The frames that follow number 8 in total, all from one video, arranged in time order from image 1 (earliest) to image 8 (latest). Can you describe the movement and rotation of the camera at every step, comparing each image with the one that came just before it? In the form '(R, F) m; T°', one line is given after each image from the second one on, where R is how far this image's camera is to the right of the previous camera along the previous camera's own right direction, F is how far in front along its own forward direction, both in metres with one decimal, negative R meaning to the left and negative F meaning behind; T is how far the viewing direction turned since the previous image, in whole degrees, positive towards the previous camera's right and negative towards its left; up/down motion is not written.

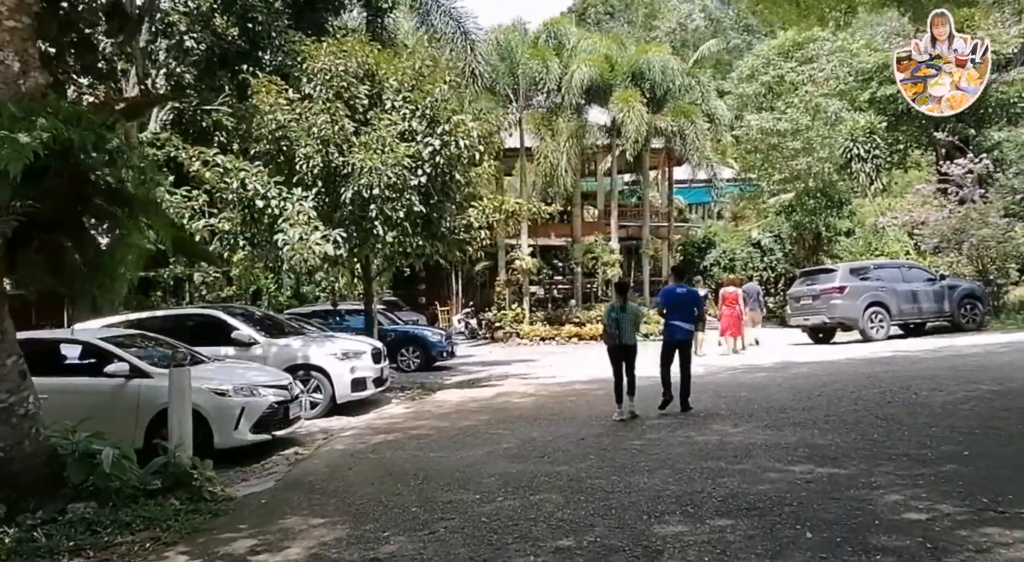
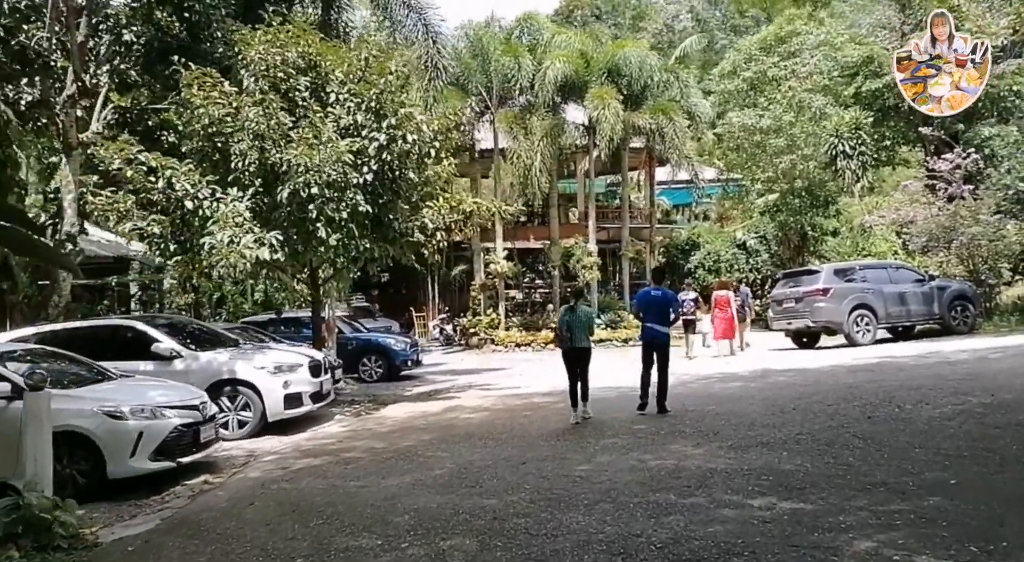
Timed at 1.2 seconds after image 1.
(+0.5, +1.0) m; +1°
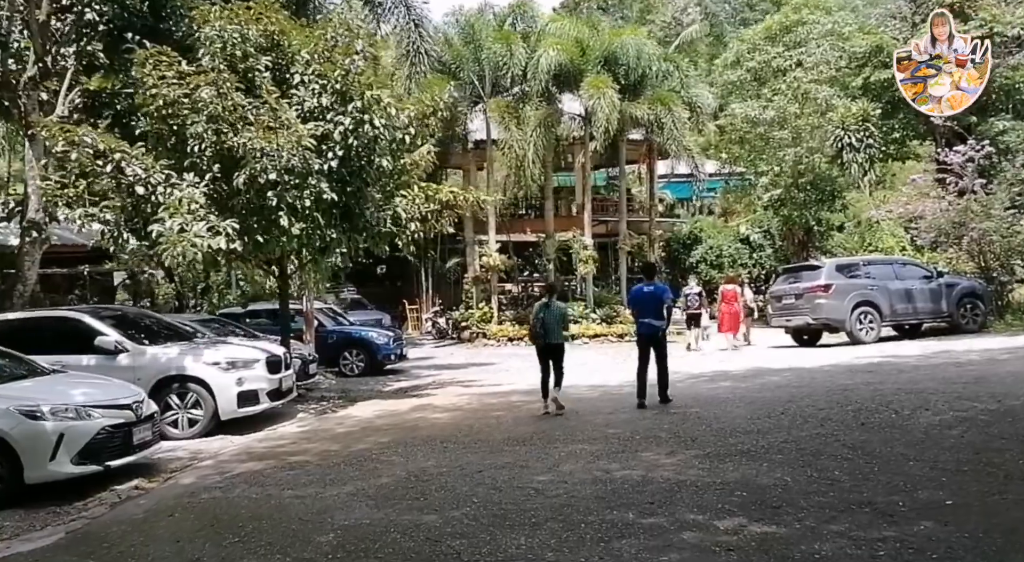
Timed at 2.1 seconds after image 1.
(+0.4, +0.7) m; 0°
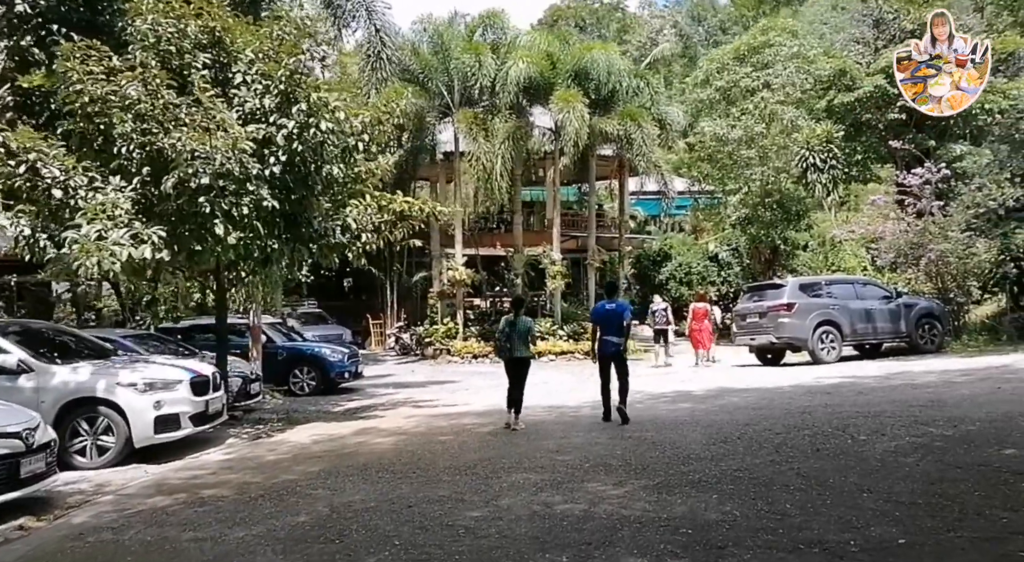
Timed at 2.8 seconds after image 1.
(+0.3, +0.6) m; +2°
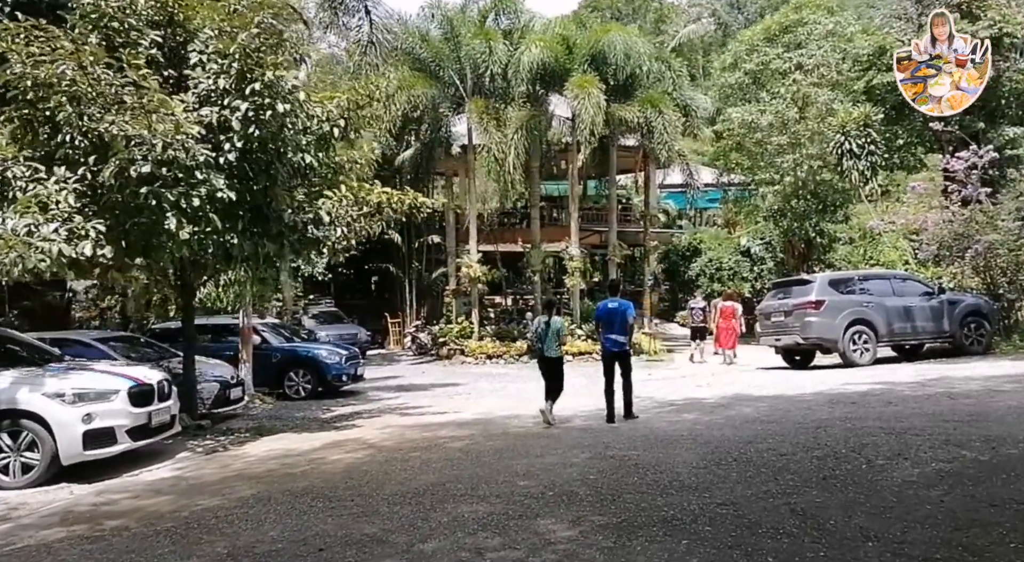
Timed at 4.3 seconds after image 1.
(+0.7, +1.1) m; -3°
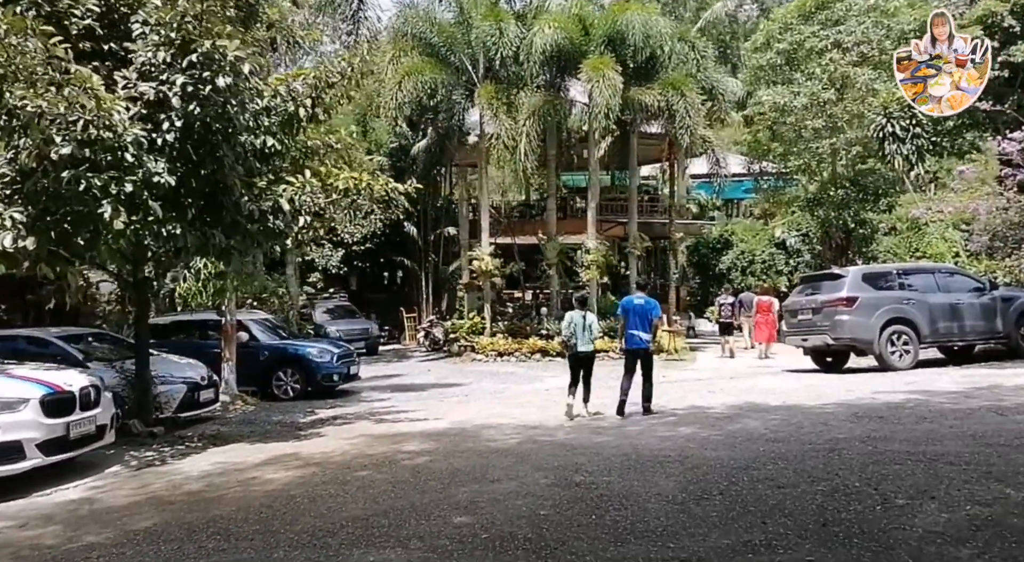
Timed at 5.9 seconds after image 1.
(+0.7, +1.2) m; -2°
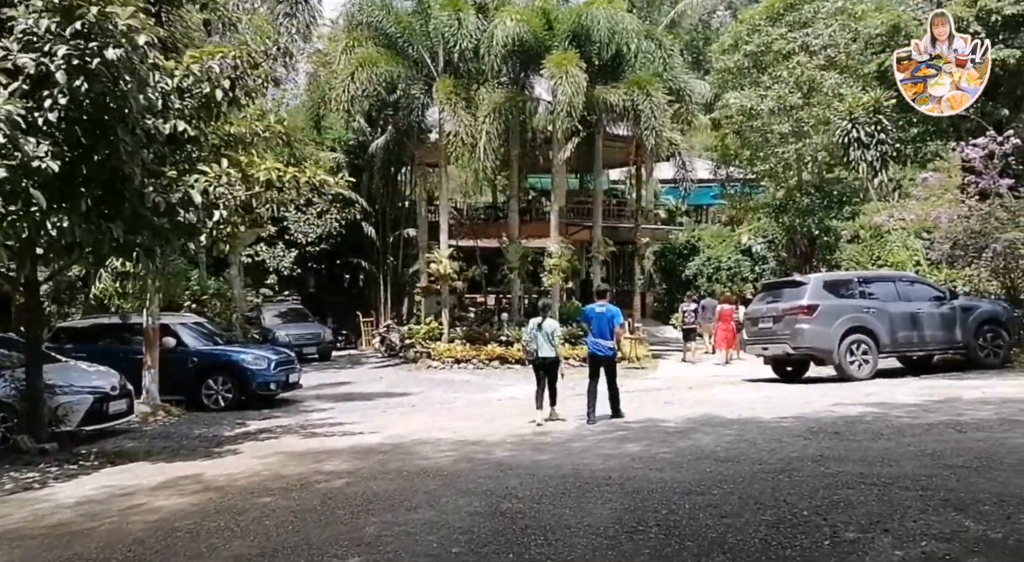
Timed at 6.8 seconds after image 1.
(+0.4, +0.8) m; +2°
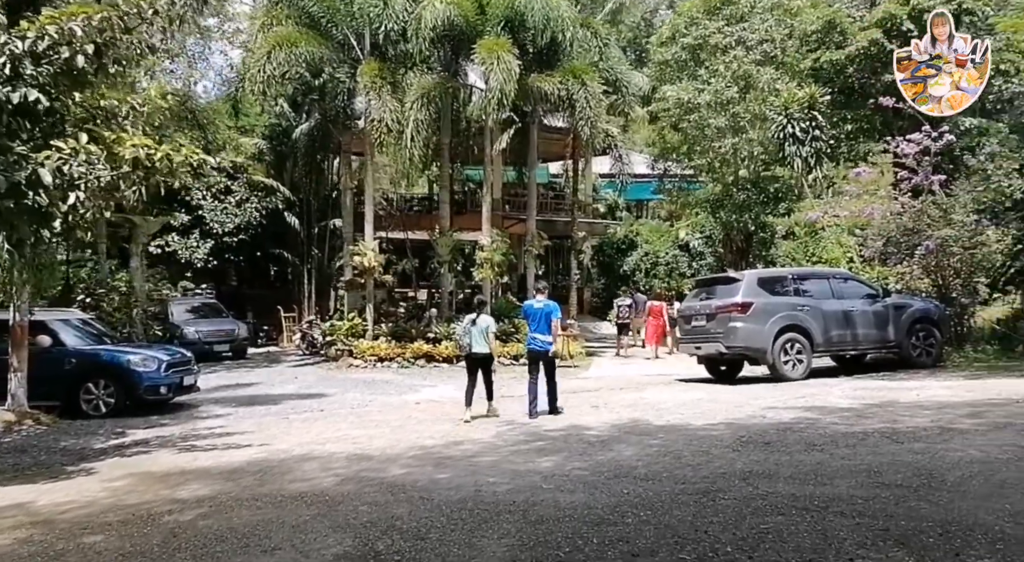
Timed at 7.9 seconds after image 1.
(+0.4, +1.2) m; +3°
